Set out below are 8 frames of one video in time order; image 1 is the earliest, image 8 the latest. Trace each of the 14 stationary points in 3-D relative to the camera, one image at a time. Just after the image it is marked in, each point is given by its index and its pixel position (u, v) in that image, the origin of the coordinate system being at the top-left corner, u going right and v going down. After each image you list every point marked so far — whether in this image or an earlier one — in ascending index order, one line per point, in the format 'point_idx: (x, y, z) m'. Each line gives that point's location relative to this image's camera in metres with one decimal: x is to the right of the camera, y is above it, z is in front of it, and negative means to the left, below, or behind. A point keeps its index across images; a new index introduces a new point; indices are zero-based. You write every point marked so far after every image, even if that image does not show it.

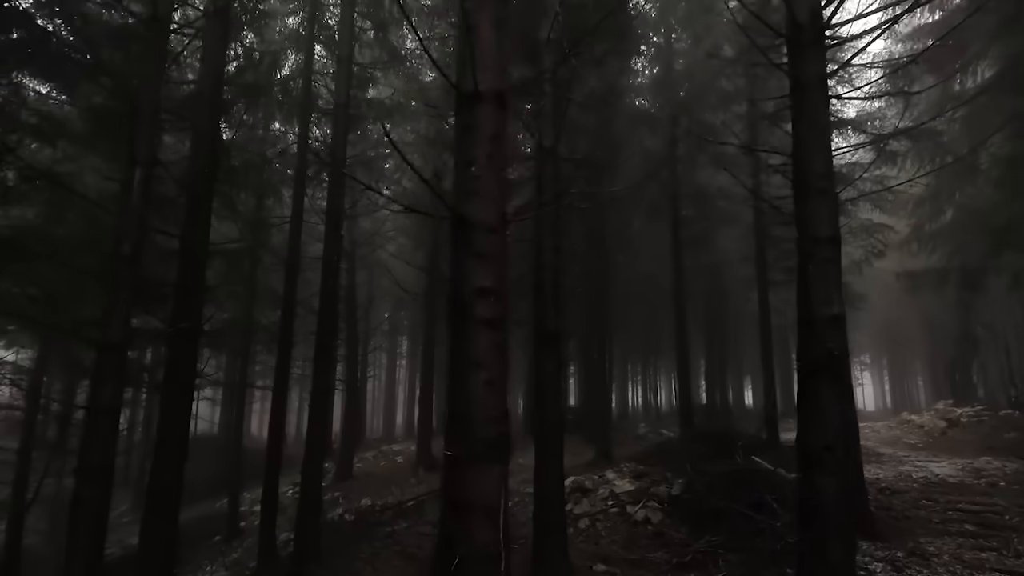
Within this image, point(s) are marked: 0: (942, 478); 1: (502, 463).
0: (+6.0, -2.6, +8.4) m
1: (0.0, -0.7, +2.5) m
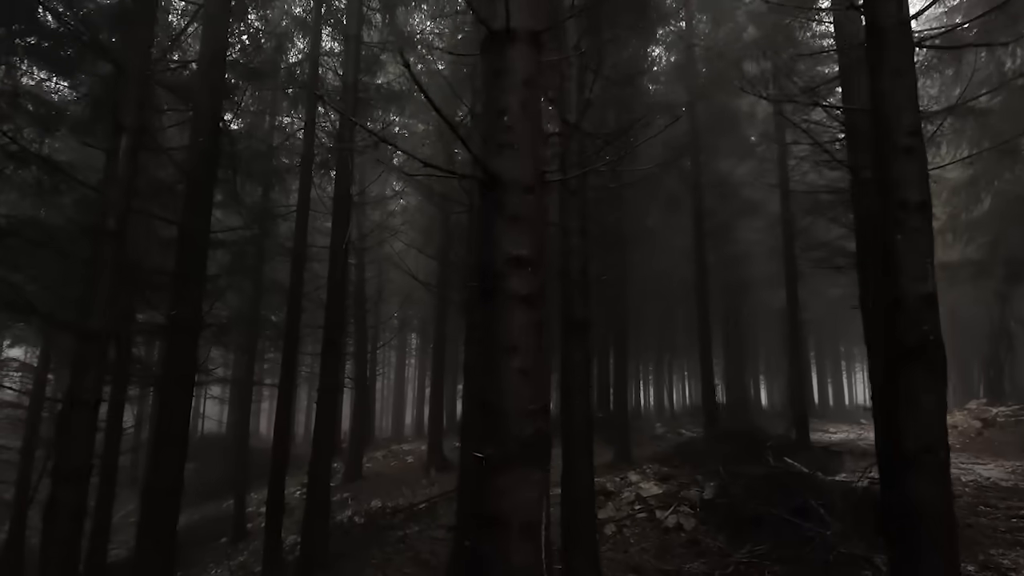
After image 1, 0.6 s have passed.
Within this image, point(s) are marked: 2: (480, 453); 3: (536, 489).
0: (+6.2, -2.5, +7.9) m
1: (+0.1, -0.6, +2.1) m
2: (-0.1, -0.6, +2.1) m
3: (+0.1, -0.7, +2.1) m
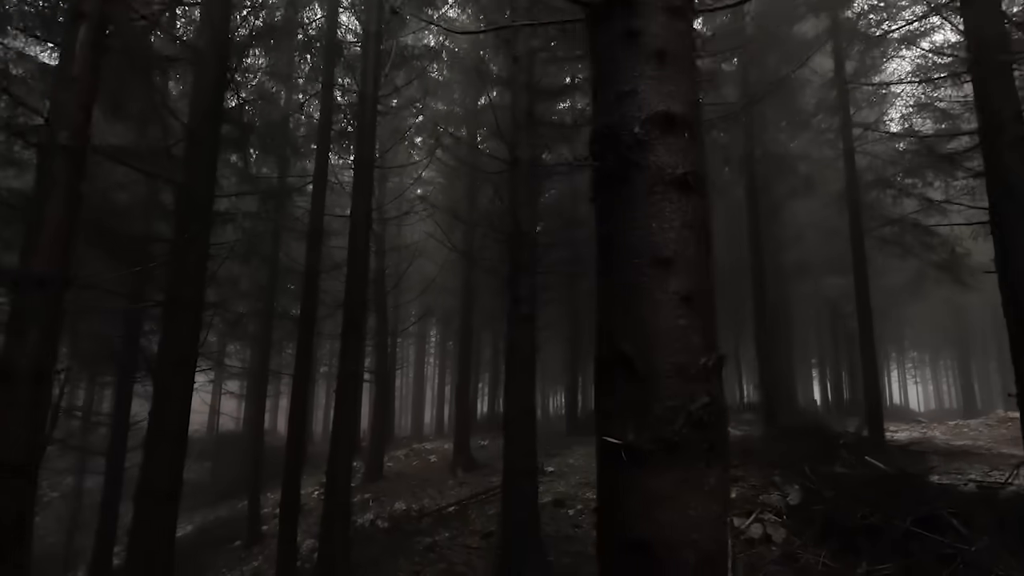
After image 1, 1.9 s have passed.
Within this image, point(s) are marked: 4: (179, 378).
0: (+6.7, -2.2, +6.9) m
1: (+0.4, -0.4, +1.2) m
2: (+0.2, -0.3, +1.2) m
3: (+0.4, -0.4, +1.2) m
4: (-2.7, -0.7, +4.8) m
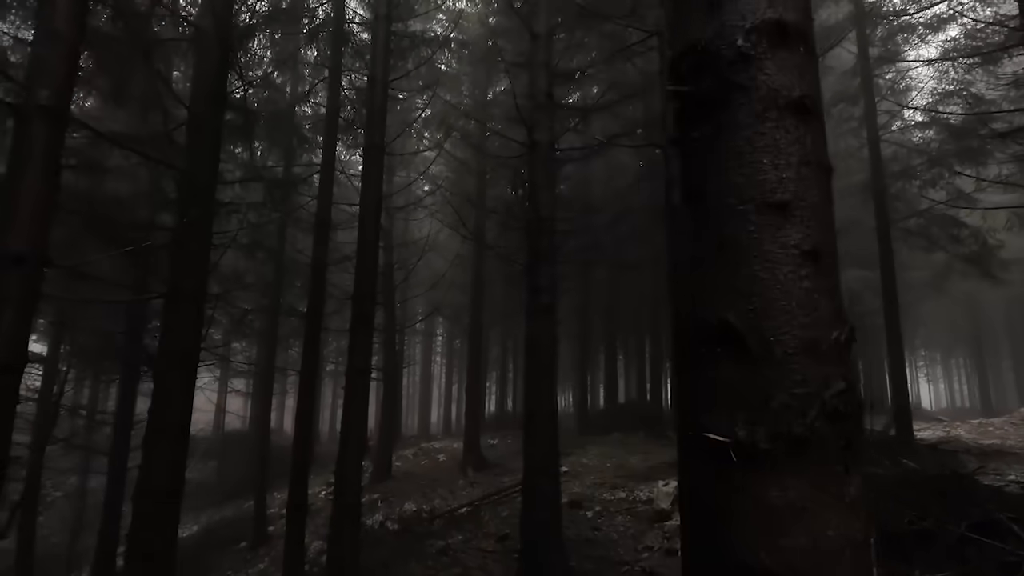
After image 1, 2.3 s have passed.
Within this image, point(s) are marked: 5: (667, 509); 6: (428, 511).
0: (+6.9, -2.2, +6.6) m
1: (+0.5, -0.3, +1.0) m
2: (+0.3, -0.2, +1.0) m
3: (+0.5, -0.3, +0.9) m
4: (-2.5, -0.6, +4.6) m
5: (+1.5, -2.1, +5.8) m
6: (-1.1, -2.8, +7.8) m
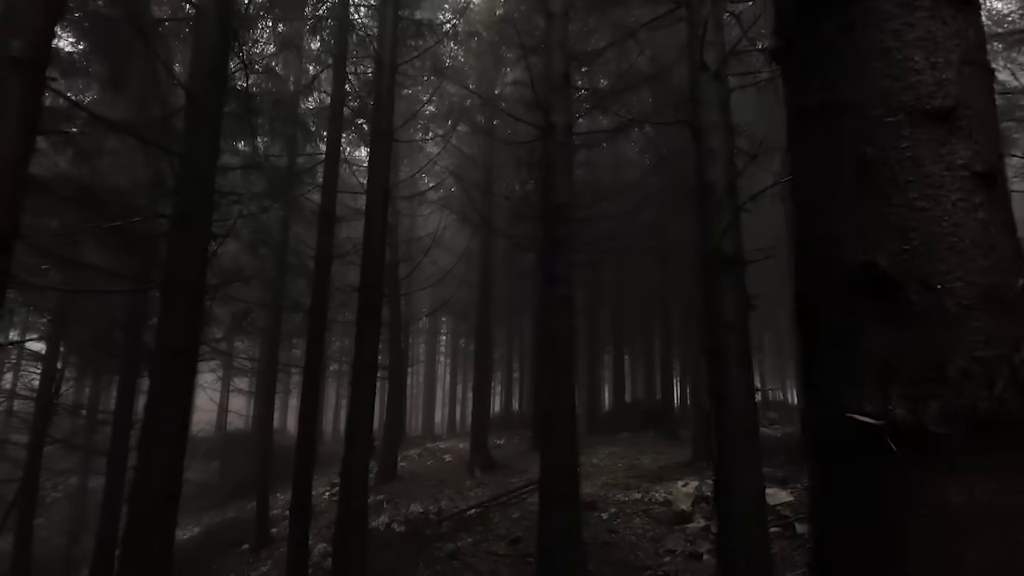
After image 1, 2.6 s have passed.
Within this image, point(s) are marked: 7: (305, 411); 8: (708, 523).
0: (+7.0, -2.1, +6.3) m
1: (+0.6, -0.2, +0.7) m
2: (+0.4, -0.1, +0.7) m
3: (+0.6, -0.3, +0.7) m
4: (-2.4, -0.6, +4.4) m
5: (+1.6, -2.1, +5.6) m
6: (-0.9, -2.8, +7.6) m
7: (-2.4, -1.5, +7.1) m
8: (+1.9, -2.2, +5.6) m
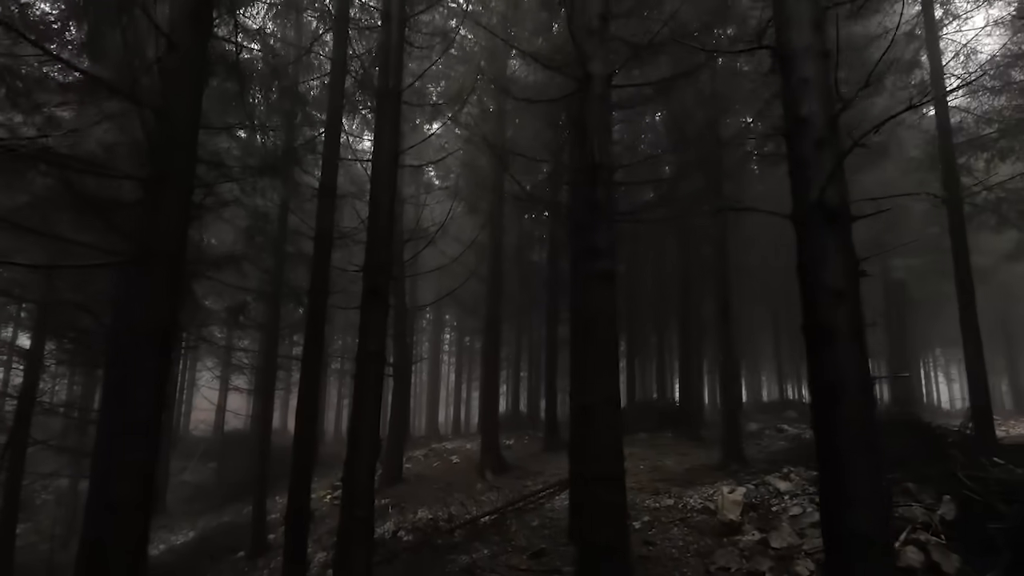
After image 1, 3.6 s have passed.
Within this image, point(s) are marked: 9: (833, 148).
0: (+7.2, -1.9, +5.6) m
1: (+0.8, 0.0, +0.1) m
2: (+0.6, 0.0, +0.1) m
3: (+0.8, -0.1, +0.1) m
4: (-2.2, -0.4, +3.7) m
5: (+1.8, -1.9, +4.9) m
6: (-0.7, -2.6, +6.9) m
7: (-2.2, -1.3, +6.5) m
8: (+2.1, -2.0, +4.9) m
9: (+1.3, +0.6, +2.6) m
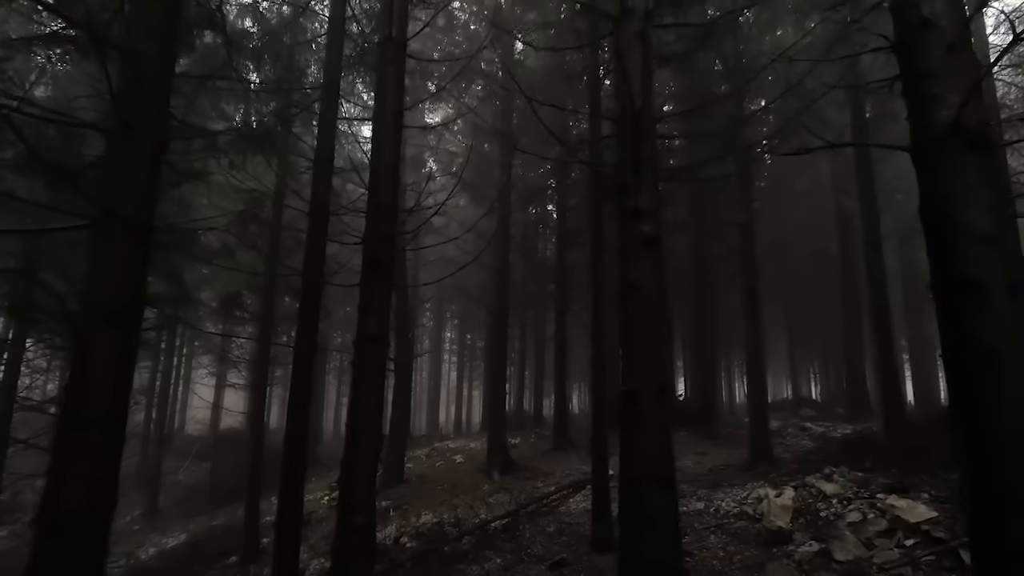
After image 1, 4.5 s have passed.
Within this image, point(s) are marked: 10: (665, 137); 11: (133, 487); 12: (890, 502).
0: (+7.3, -1.8, +5.1) m
1: (+0.9, +0.1, -0.5) m
2: (+0.7, +0.2, -0.5) m
3: (+0.9, +0.1, -0.5) m
4: (-2.1, -0.2, +3.2) m
5: (+2.0, -1.7, +4.4) m
6: (-0.6, -2.5, +6.4) m
7: (-2.1, -1.1, +6.0) m
8: (+2.2, -1.8, +4.4) m
9: (+1.5, +0.7, +2.0) m
10: (+0.8, +0.8, +3.3) m
11: (-9.8, -5.1, +15.8) m
12: (+3.2, -1.8, +5.0) m
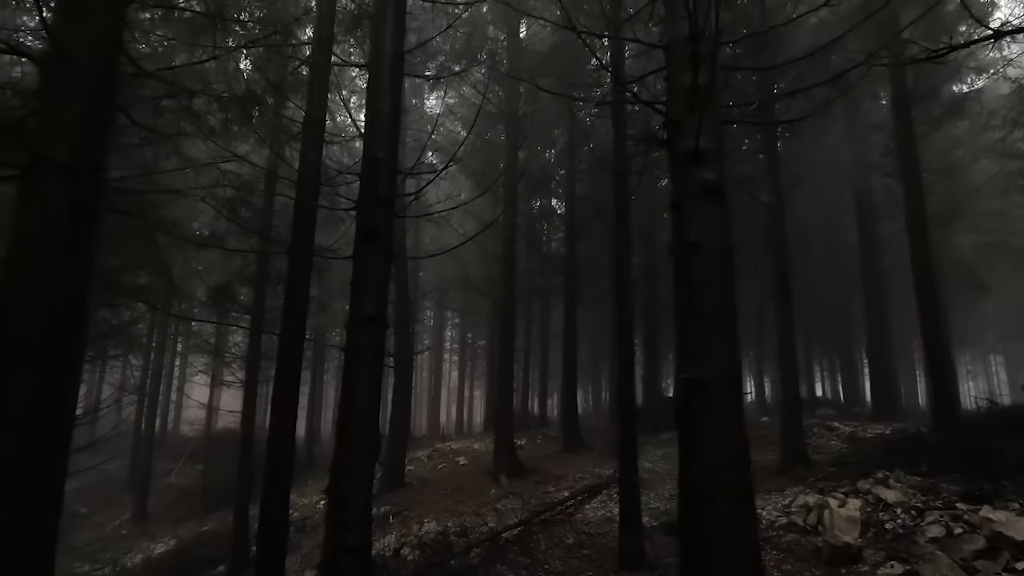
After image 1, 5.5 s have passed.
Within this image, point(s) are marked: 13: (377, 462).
0: (+7.4, -1.6, +4.5) m
1: (+1.1, +0.3, -1.1) m
2: (+0.8, +0.3, -1.1) m
3: (+1.0, +0.2, -1.1) m
4: (-2.0, -0.1, +2.6) m
5: (+2.1, -1.6, +3.8) m
6: (-0.5, -2.3, +5.7) m
7: (-2.0, -1.0, +5.3) m
8: (+2.3, -1.7, +3.7) m
9: (+1.6, +0.9, +1.4) m
10: (+1.0, +1.0, +2.7) m
11: (-9.7, -5.0, +15.1) m
12: (+3.3, -1.6, +4.4) m
13: (-0.8, -1.0, +3.4) m
